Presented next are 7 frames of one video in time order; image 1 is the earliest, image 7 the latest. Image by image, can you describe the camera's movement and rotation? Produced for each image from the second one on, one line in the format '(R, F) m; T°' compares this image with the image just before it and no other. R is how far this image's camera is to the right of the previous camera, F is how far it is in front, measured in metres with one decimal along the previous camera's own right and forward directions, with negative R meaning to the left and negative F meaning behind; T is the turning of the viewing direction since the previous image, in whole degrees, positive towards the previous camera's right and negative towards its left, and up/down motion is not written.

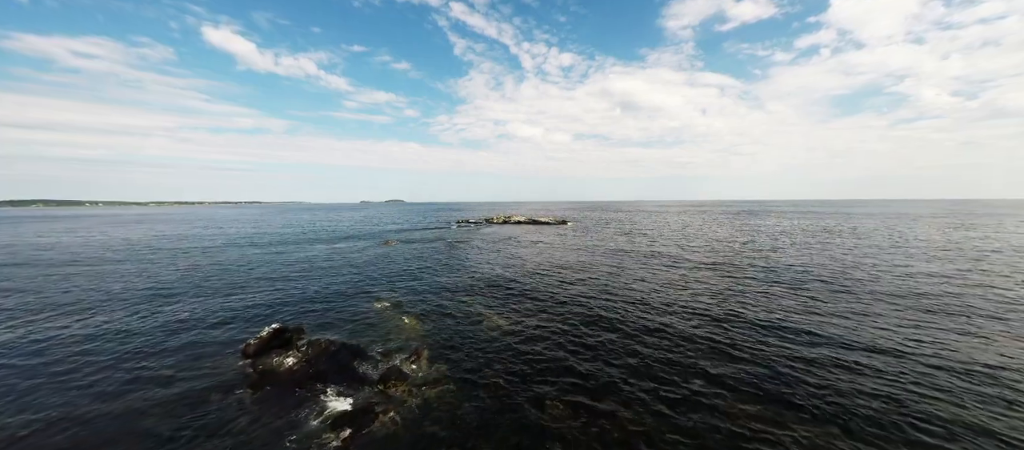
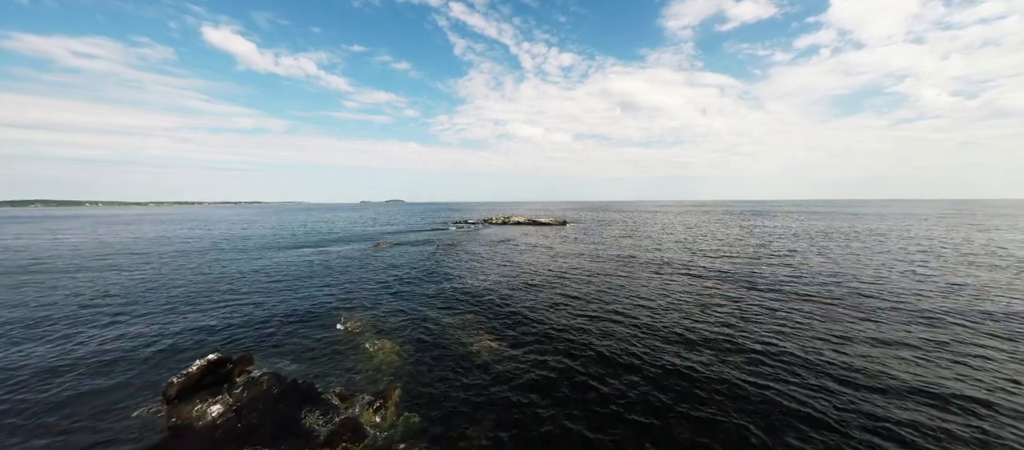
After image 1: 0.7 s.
(+0.4, +3.9) m; 0°
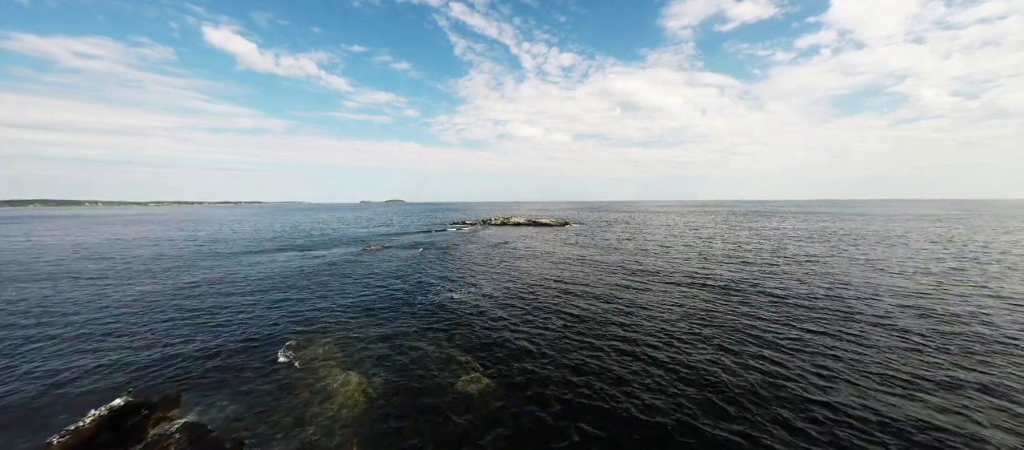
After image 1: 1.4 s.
(+0.3, +3.6) m; 0°
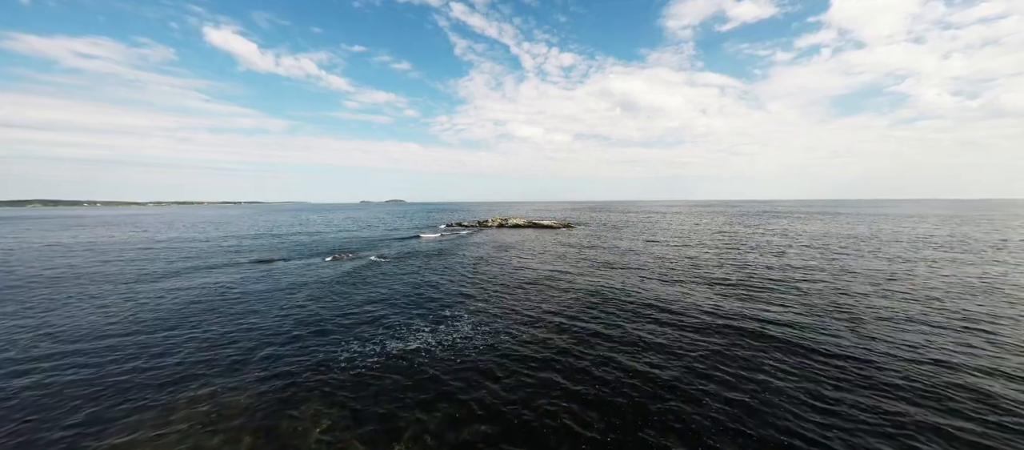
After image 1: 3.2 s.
(+0.6, +9.3) m; 0°
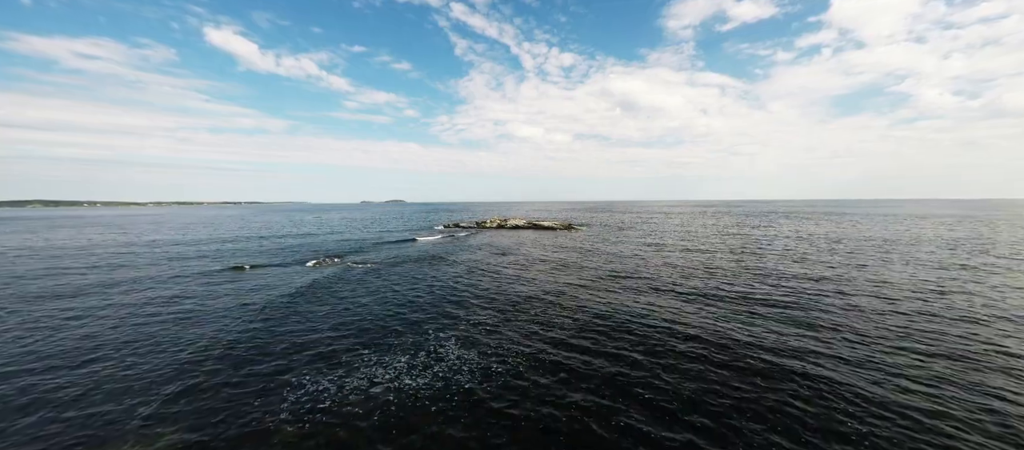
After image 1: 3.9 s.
(+0.2, +3.9) m; 0°
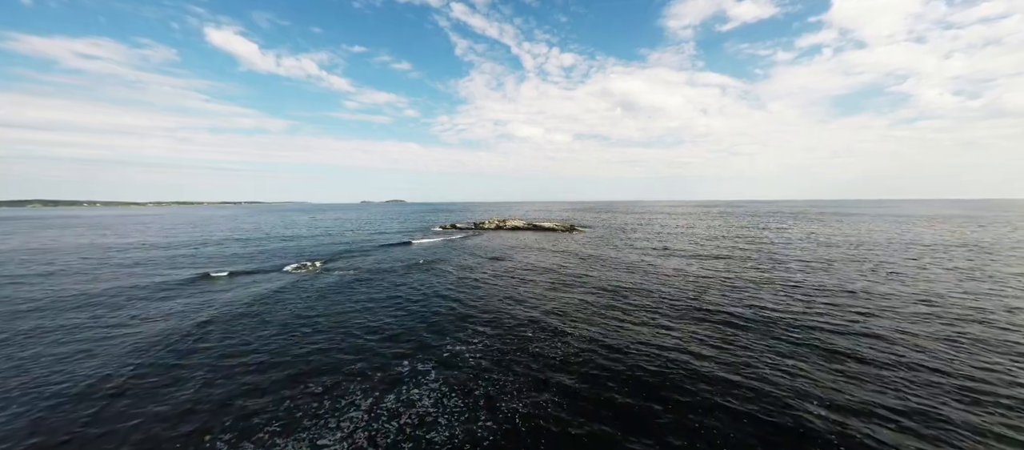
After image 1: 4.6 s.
(+0.4, +4.1) m; 0°
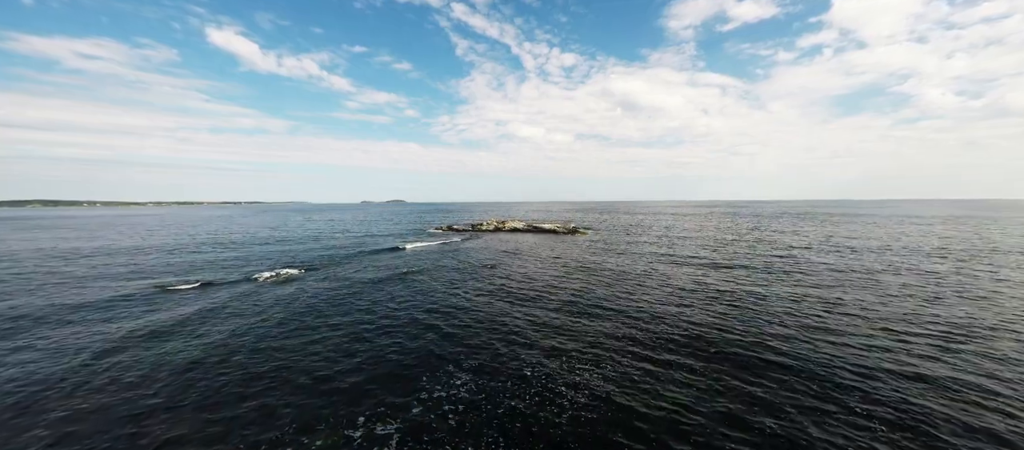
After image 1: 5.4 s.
(+0.3, +4.6) m; 0°
